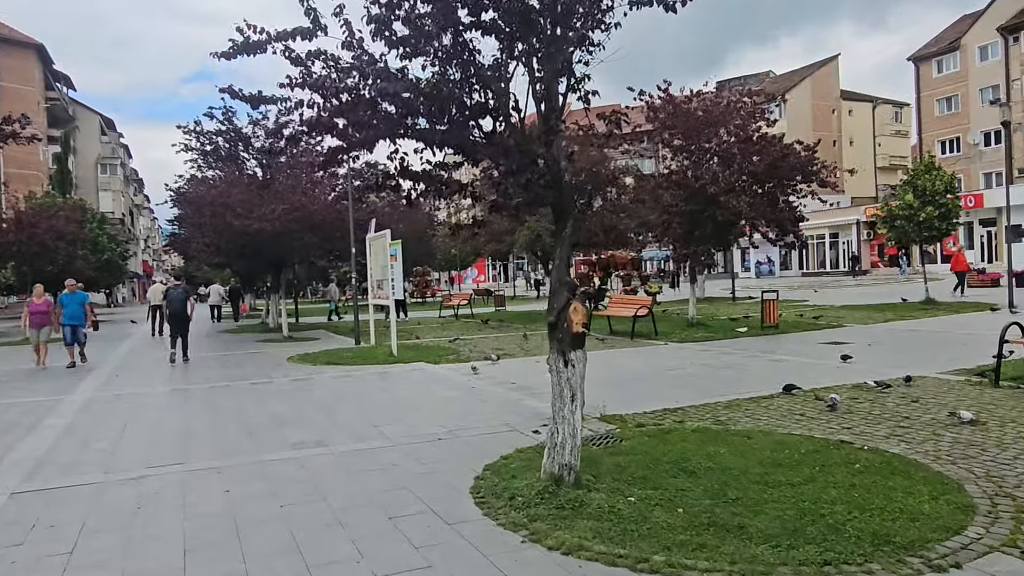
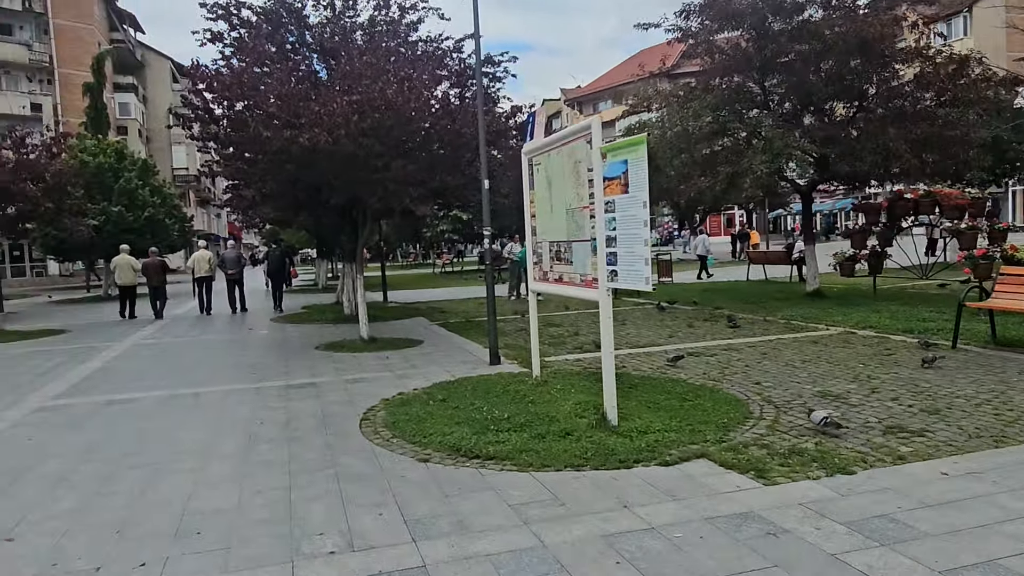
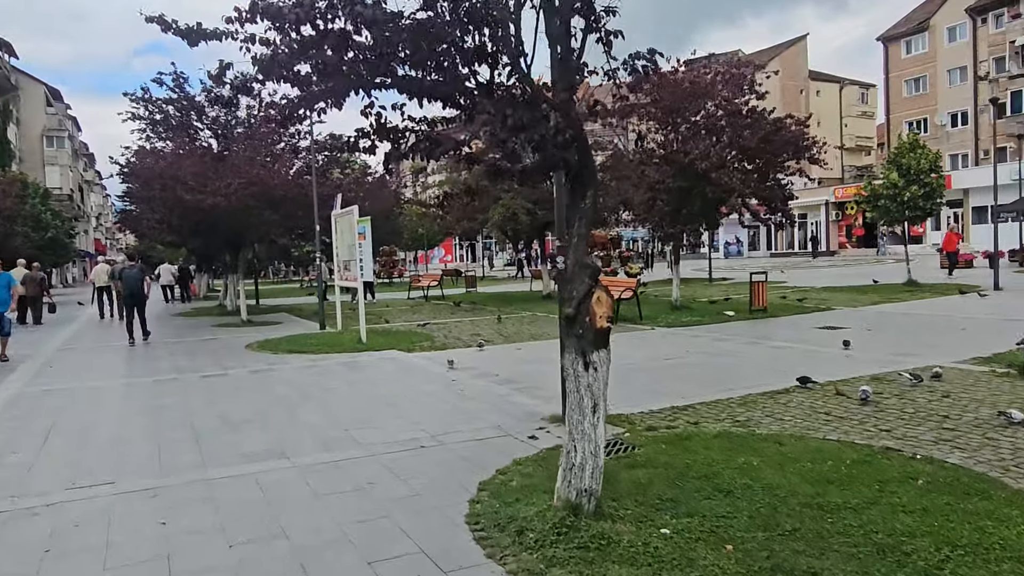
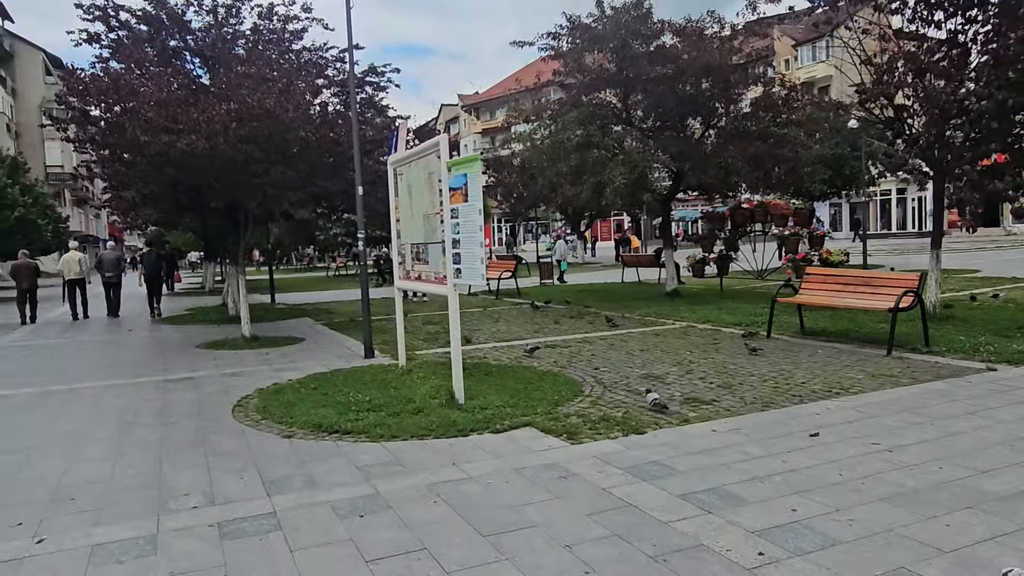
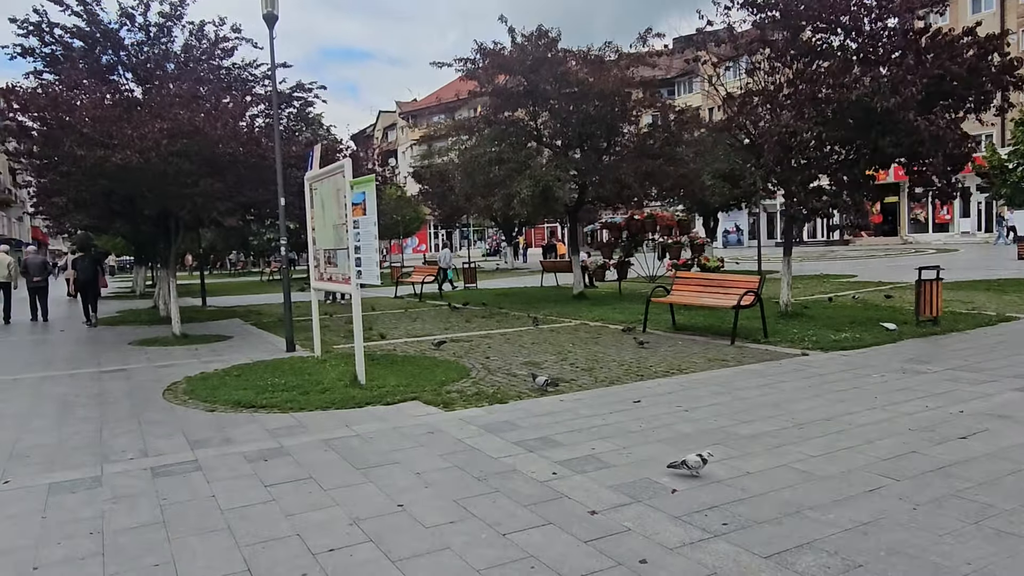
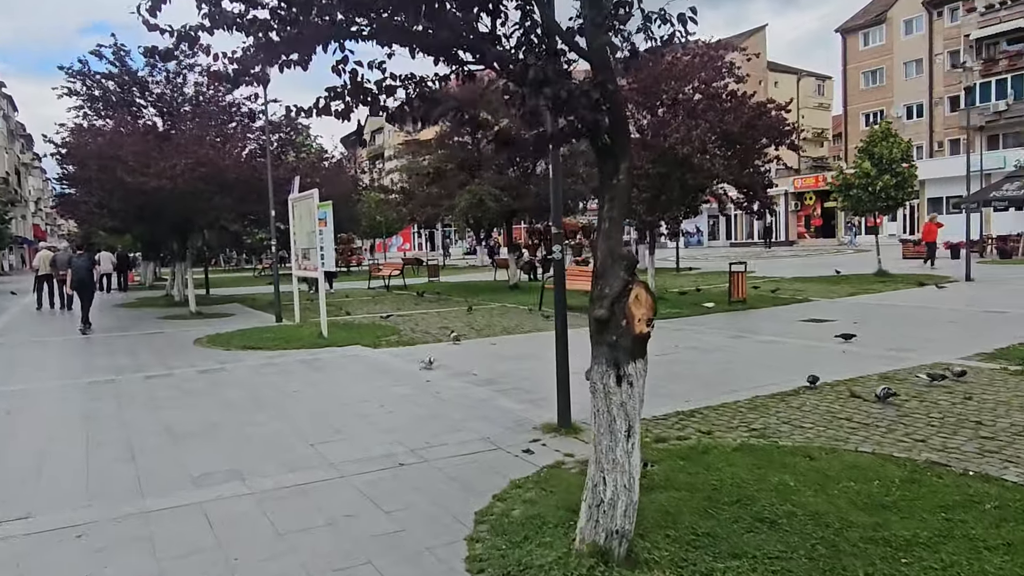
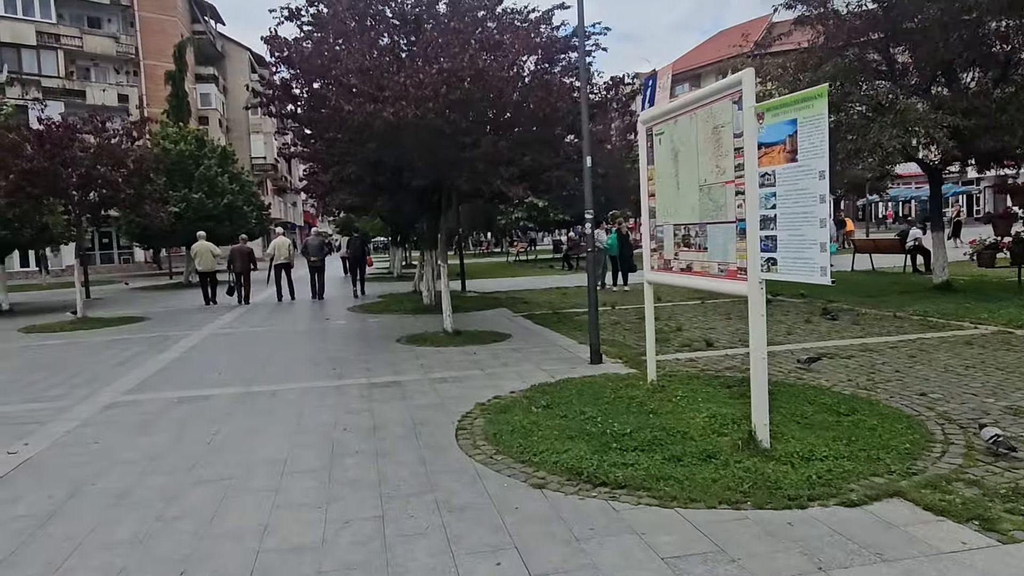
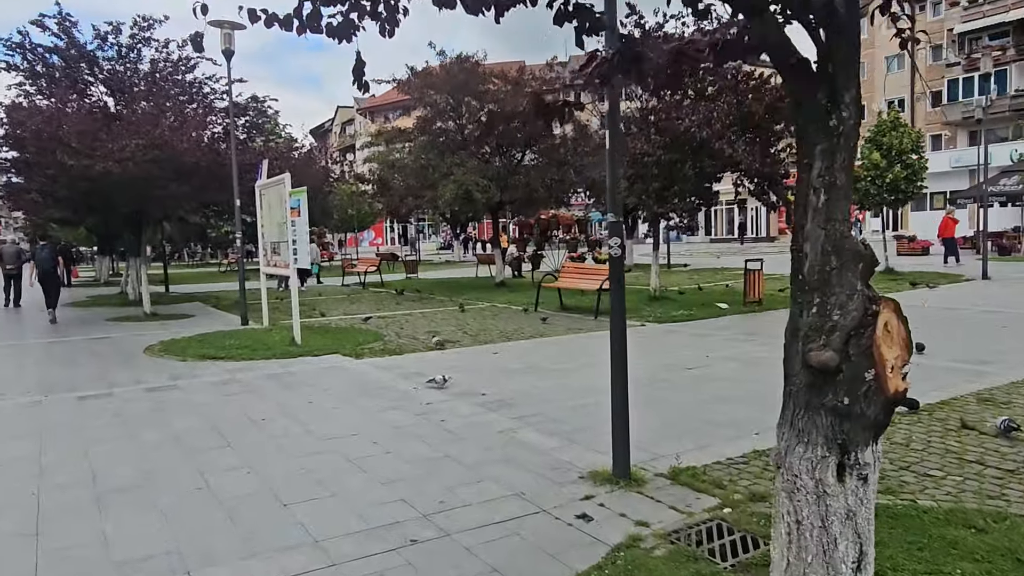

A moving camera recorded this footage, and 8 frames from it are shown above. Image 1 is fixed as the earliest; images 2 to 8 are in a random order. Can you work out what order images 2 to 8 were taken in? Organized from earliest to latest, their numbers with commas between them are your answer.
3, 6, 8, 5, 4, 2, 7
